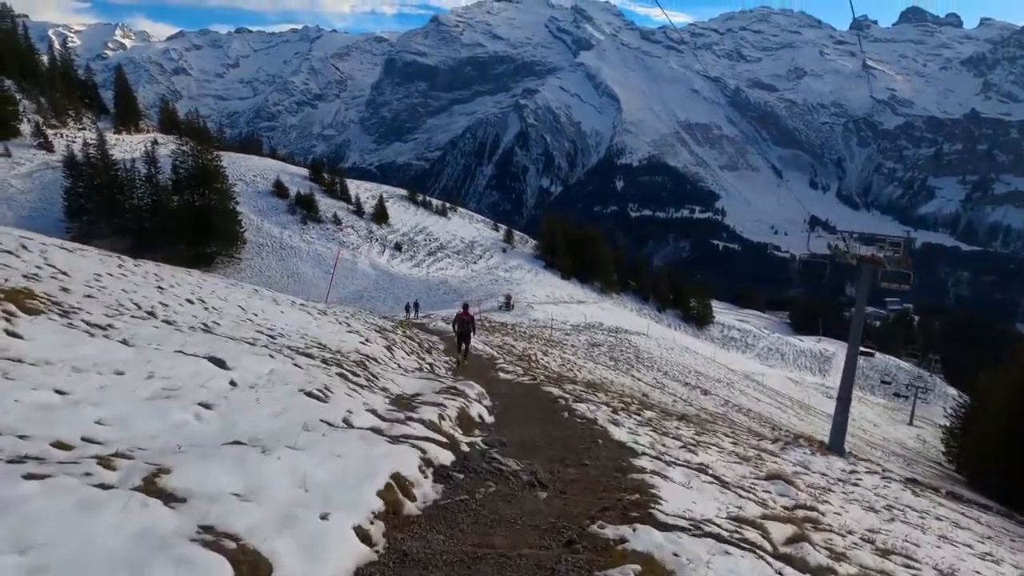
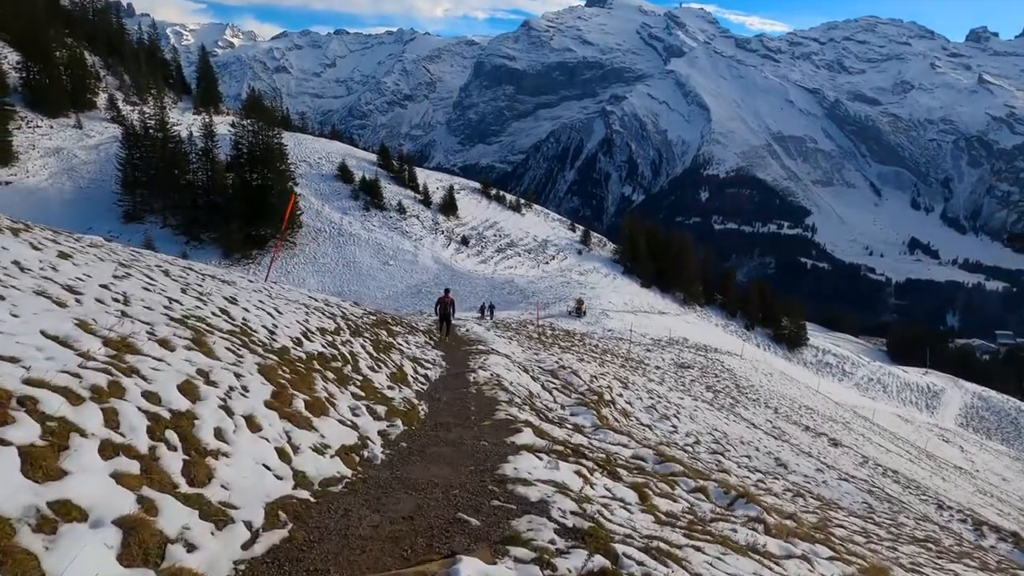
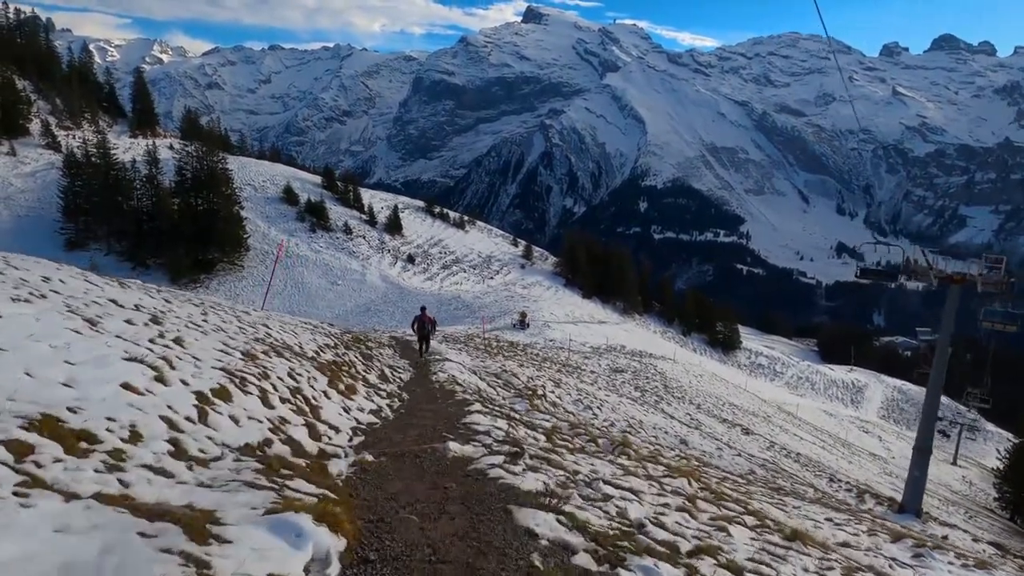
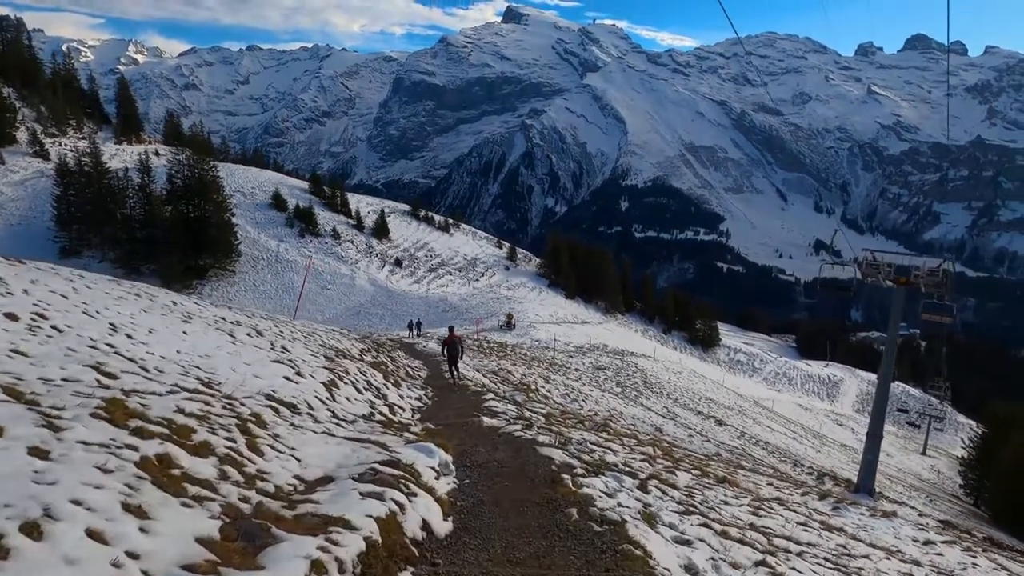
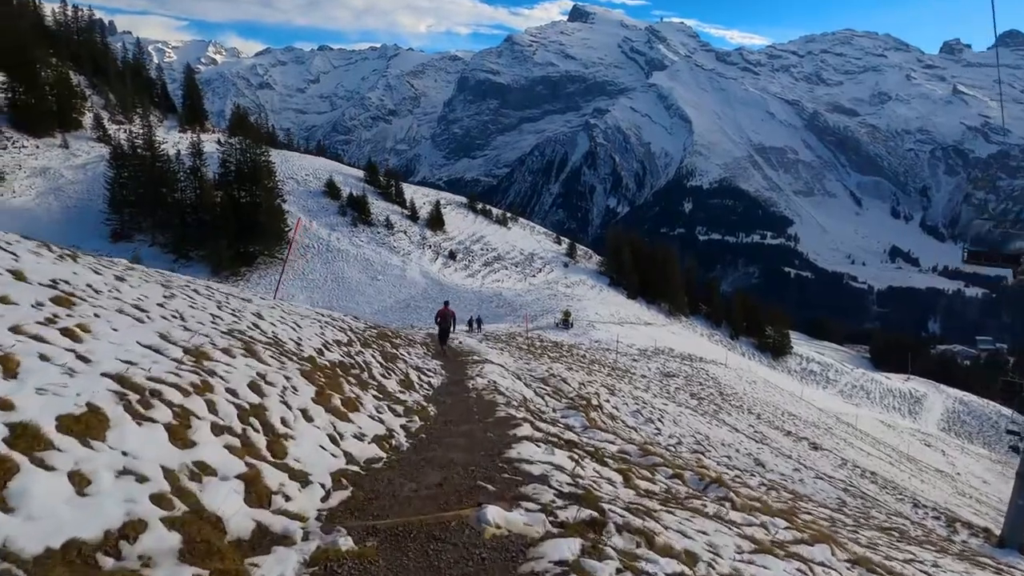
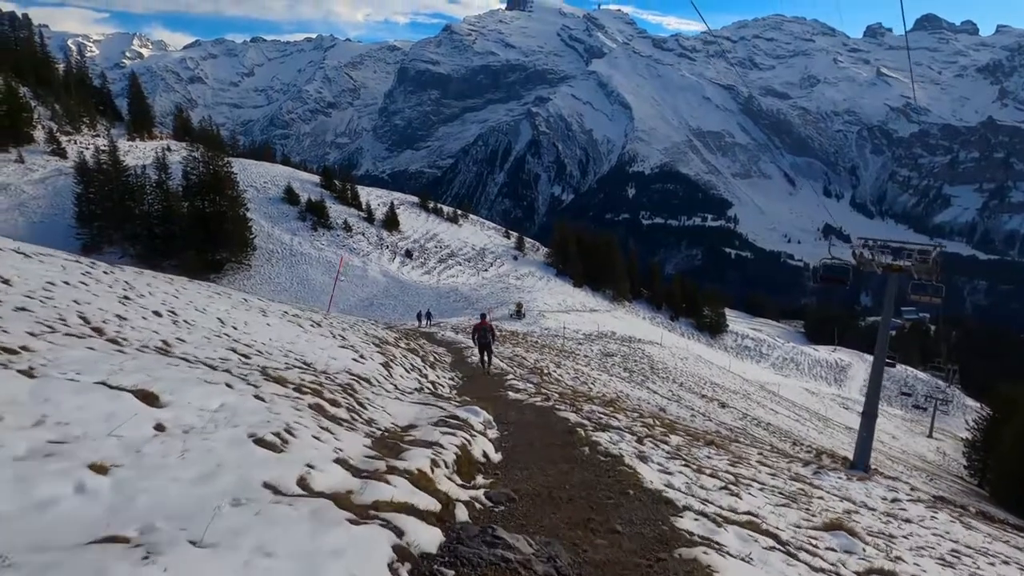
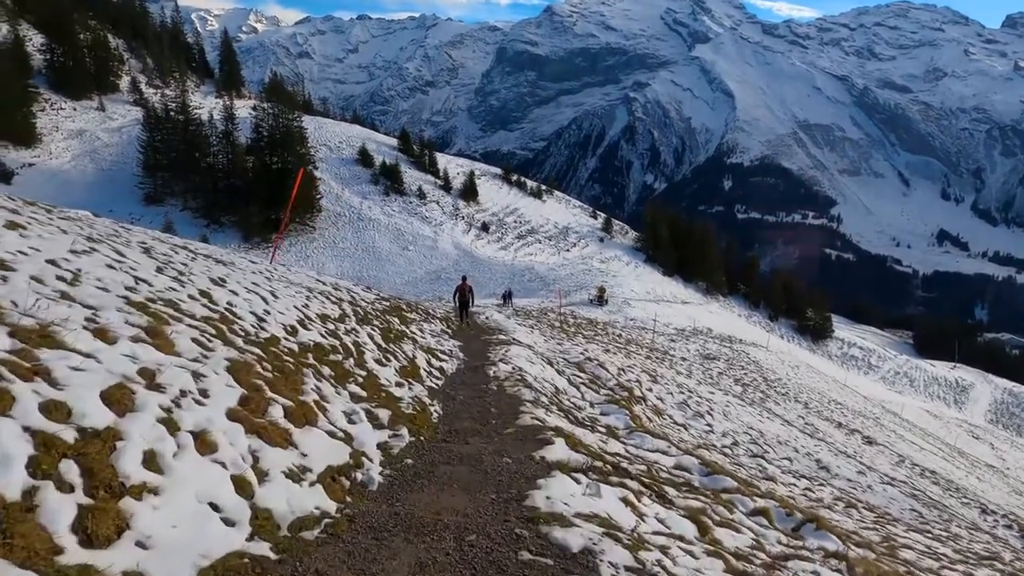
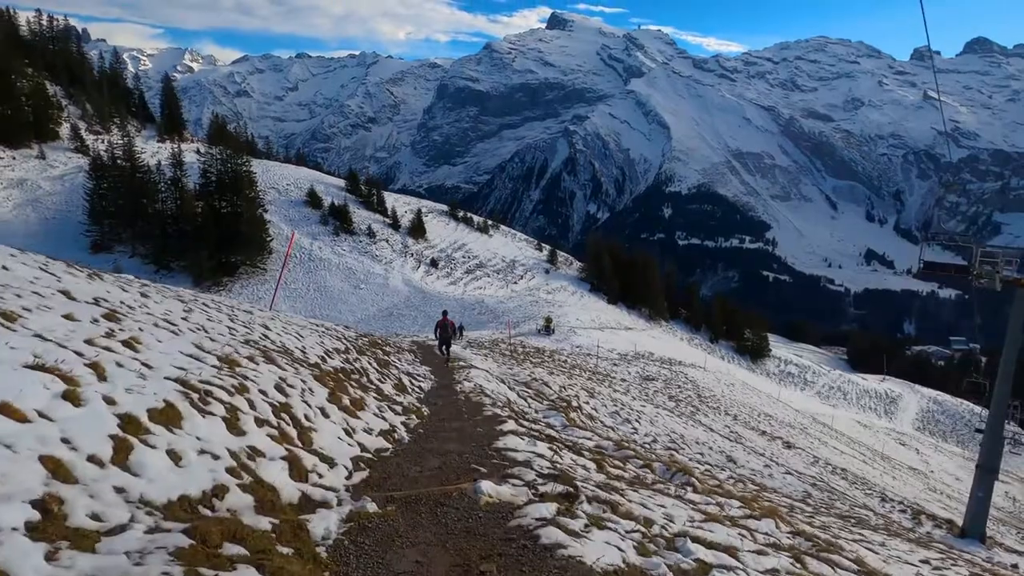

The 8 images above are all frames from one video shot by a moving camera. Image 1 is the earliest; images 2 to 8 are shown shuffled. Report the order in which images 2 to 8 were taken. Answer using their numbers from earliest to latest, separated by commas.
6, 4, 3, 8, 5, 2, 7
